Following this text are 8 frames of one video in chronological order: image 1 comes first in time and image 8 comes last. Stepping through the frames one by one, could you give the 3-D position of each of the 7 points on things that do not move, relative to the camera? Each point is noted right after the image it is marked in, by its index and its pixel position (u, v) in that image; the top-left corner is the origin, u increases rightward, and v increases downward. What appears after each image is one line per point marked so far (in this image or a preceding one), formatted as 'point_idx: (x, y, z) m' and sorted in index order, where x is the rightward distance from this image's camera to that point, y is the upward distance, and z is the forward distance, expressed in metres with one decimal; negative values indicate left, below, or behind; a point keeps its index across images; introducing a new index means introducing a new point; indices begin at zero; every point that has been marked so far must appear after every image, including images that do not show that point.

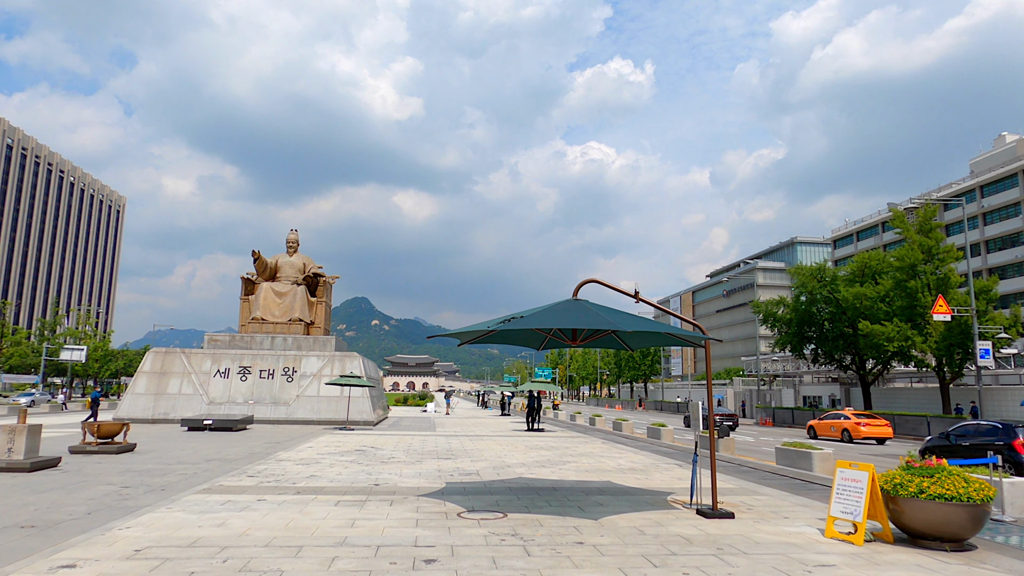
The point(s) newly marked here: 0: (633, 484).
0: (+2.3, -3.9, +11.9) m
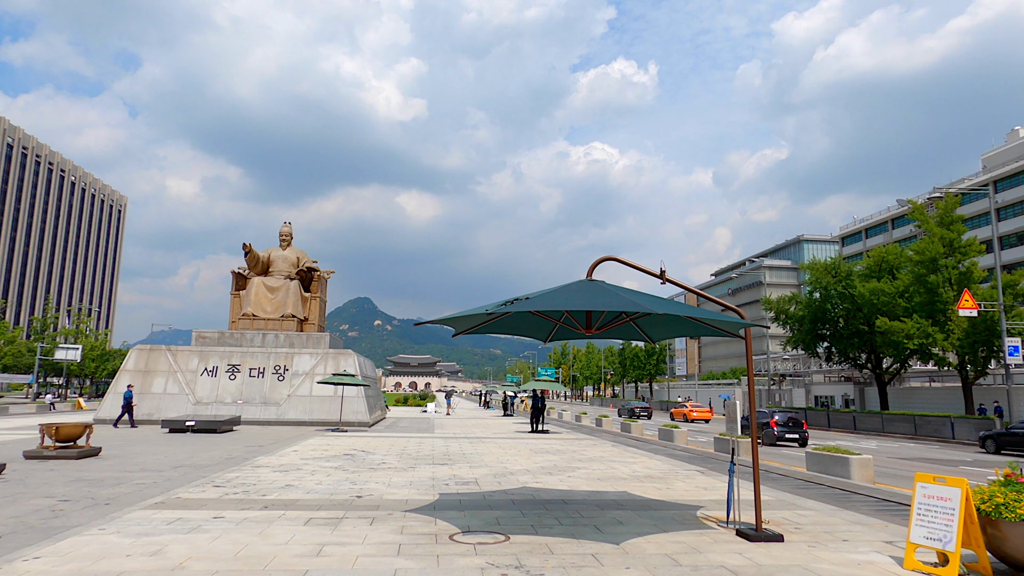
0: (+2.4, -3.6, +10.4) m
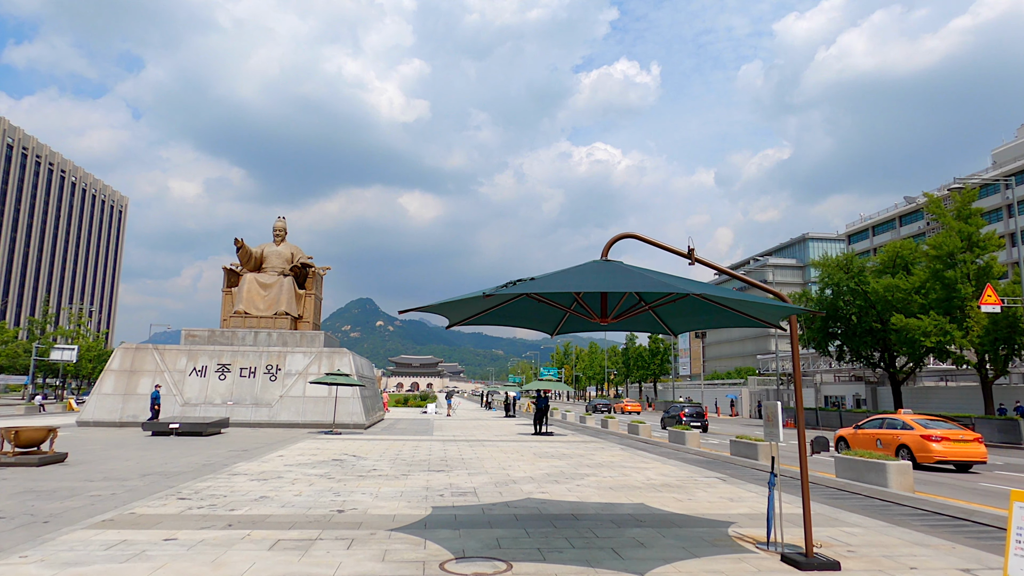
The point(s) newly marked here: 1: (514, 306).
0: (+2.4, -3.4, +9.2) m
1: (0.0, -0.2, +8.0) m
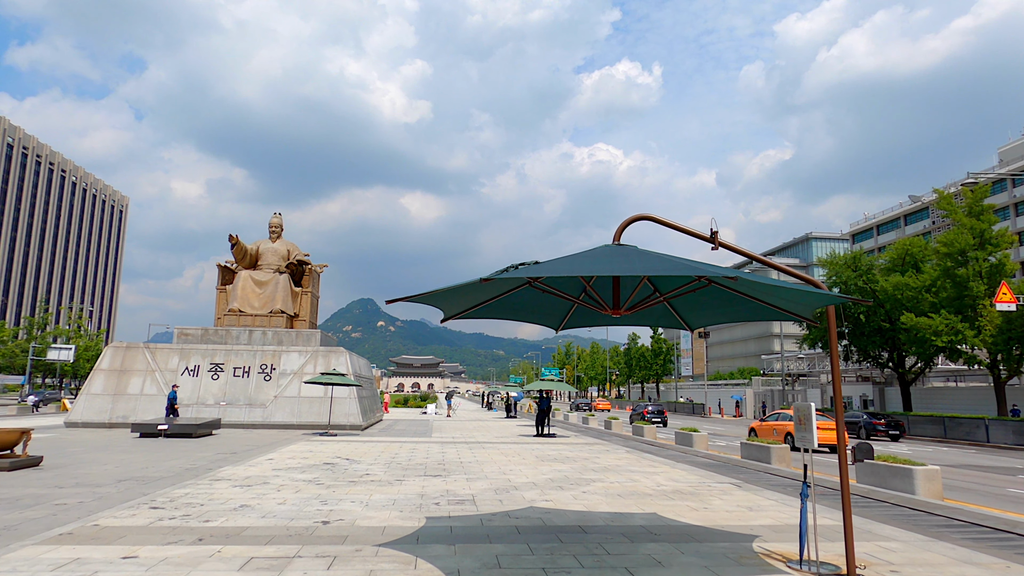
0: (+2.5, -3.2, +8.5) m
1: (+0.1, -0.1, +7.3) m
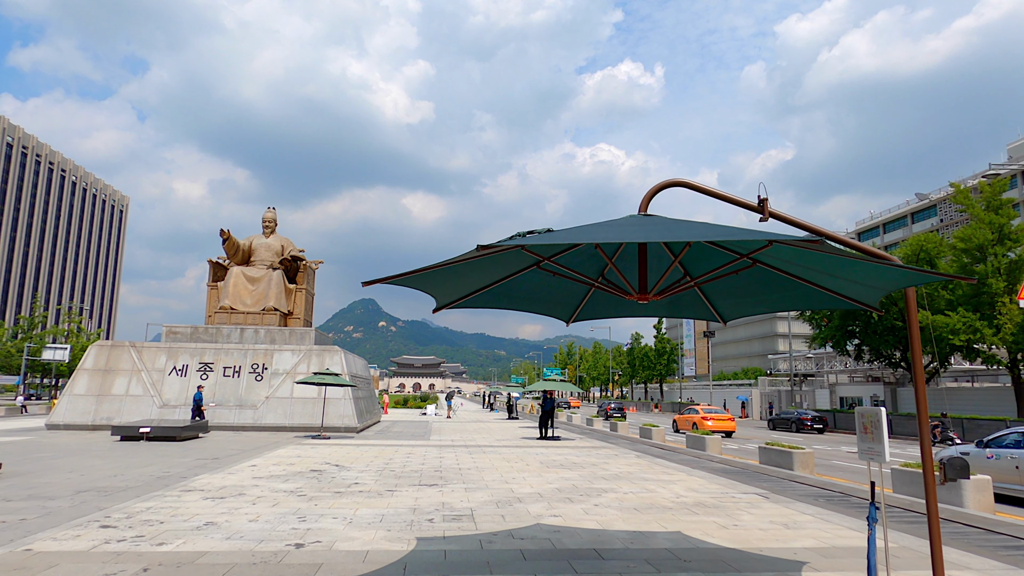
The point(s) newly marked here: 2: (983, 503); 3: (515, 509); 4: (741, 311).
0: (+2.5, -3.1, +7.4) m
1: (+0.1, +0.1, +6.2) m
2: (+7.6, -3.5, +9.8) m
3: (+0.1, -3.3, +9.1) m
4: (+2.6, -0.2, +6.8) m
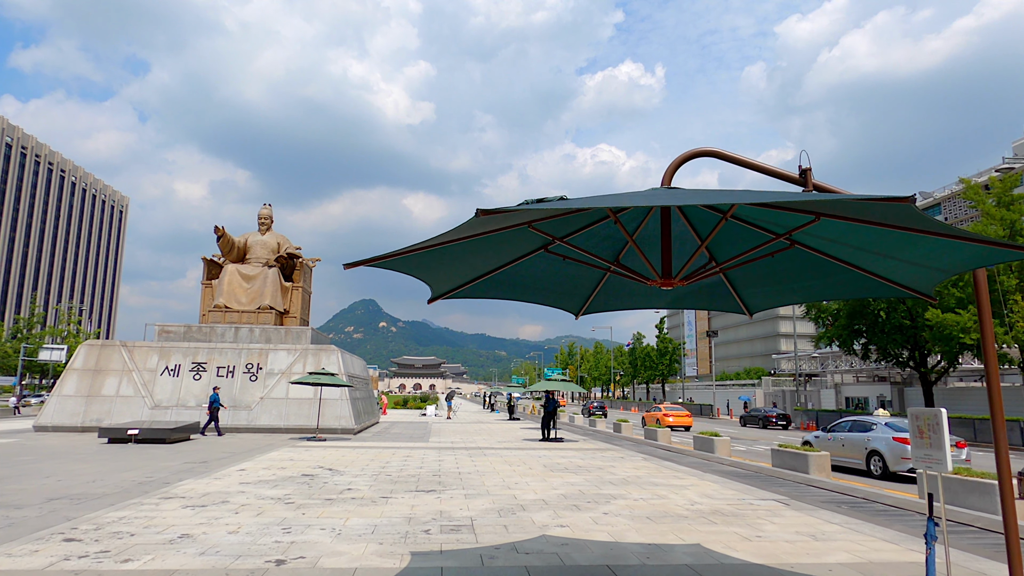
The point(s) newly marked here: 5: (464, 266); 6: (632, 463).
0: (+2.6, -3.0, +6.7) m
1: (+0.1, +0.2, +5.5) m
2: (+7.7, -3.4, +9.1) m
3: (+0.1, -3.2, +8.4) m
4: (+2.6, -0.1, +6.2) m
5: (-0.4, +0.2, +5.2) m
6: (+3.1, -4.5, +15.4) m
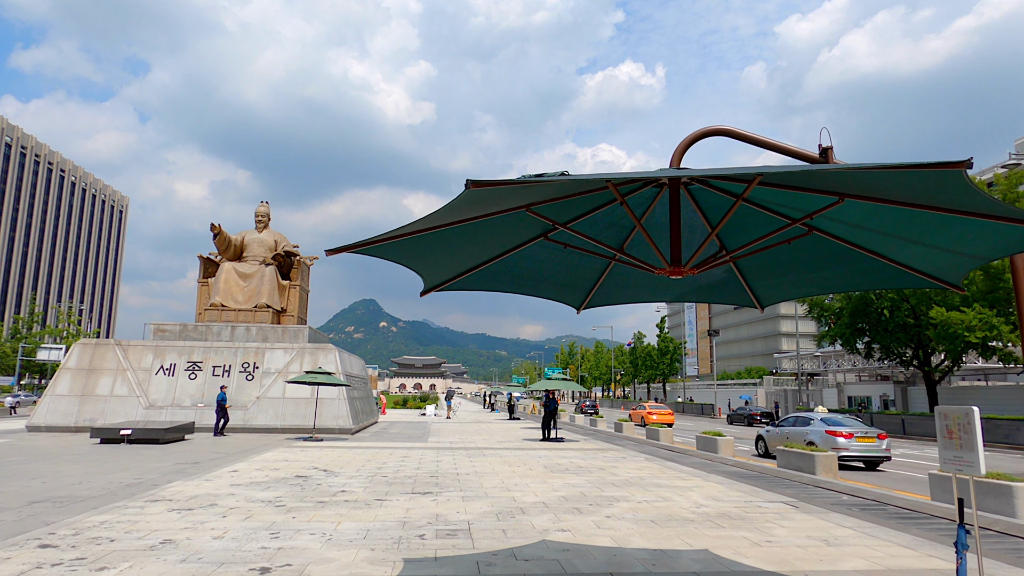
0: (+2.5, -2.9, +6.4) m
1: (+0.1, +0.3, +5.2) m
2: (+7.7, -3.3, +8.7) m
3: (+0.1, -3.1, +8.1) m
4: (+2.6, 0.0, +5.9) m
5: (-0.4, +0.3, +4.8) m
6: (+3.1, -4.4, +15.1) m
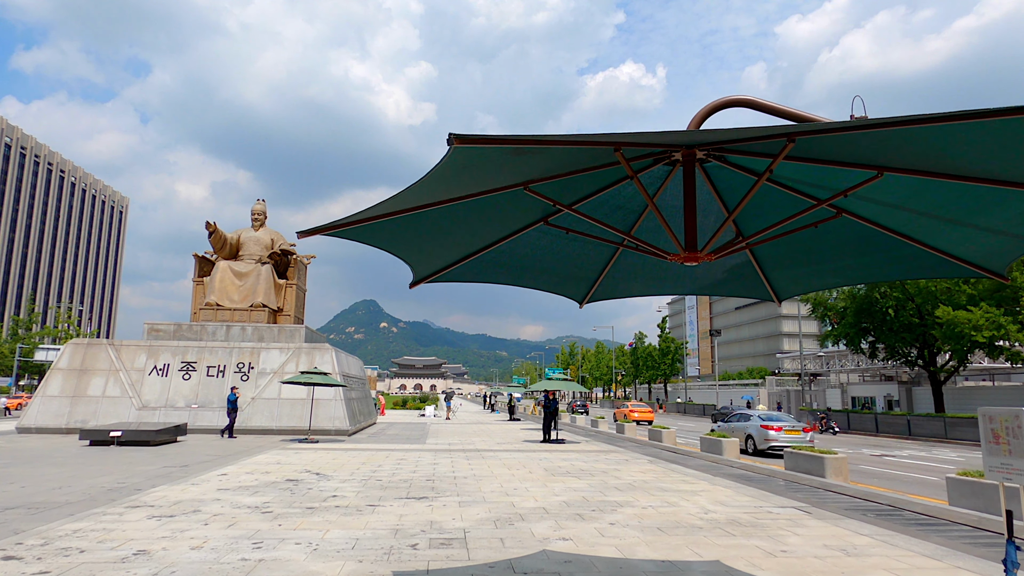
0: (+2.5, -2.8, +5.9) m
1: (+0.1, +0.3, +4.7) m
2: (+7.7, -3.2, +8.3) m
3: (+0.1, -3.1, +7.6) m
4: (+2.6, 0.0, +5.4) m
5: (-0.5, +0.3, +4.4) m
6: (+3.0, -4.3, +14.6) m
